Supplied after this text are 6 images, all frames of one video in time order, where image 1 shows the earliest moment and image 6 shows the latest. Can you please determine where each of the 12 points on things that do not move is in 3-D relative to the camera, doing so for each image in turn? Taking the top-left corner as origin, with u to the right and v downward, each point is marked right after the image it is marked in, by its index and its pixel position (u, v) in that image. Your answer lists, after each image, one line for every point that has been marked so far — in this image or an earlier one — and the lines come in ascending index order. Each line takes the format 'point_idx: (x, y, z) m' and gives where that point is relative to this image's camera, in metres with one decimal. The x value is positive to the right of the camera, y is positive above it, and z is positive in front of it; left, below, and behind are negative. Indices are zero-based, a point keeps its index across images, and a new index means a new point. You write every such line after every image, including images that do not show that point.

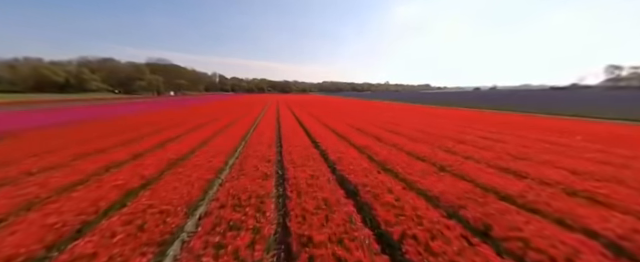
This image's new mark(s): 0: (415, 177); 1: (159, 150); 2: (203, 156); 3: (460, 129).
0: (+2.8, -1.3, +5.7) m
1: (-7.4, -0.8, +9.0) m
2: (-4.4, -1.0, +7.5) m
3: (+13.4, +0.2, +19.0) m
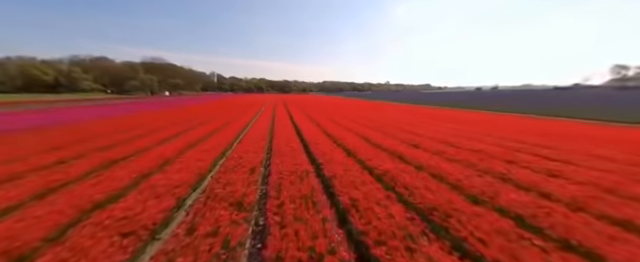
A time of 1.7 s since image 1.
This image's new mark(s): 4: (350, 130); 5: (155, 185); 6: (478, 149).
0: (+2.9, -1.9, +3.2) m
1: (-7.3, -1.4, +6.5) m
2: (-4.3, -1.6, +5.0) m
3: (+13.5, -0.4, +16.5) m
4: (+2.6, +0.3, +18.7) m
5: (-4.5, -1.5, +5.4) m
6: (+7.2, -0.8, +8.9) m
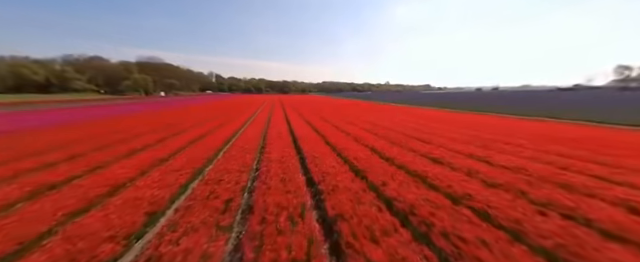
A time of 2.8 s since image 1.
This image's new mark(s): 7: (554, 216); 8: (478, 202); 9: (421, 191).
0: (+2.9, -2.3, +1.5) m
1: (-7.3, -1.9, +4.9) m
2: (-4.3, -2.0, +3.3) m
3: (+13.5, -0.8, +14.9) m
4: (+2.6, -0.1, +17.1) m
5: (-4.5, -1.9, +3.8) m
6: (+7.2, -1.2, +7.3) m
7: (+5.1, -1.8, +4.3) m
8: (+3.7, -1.7, +4.7) m
9: (+2.6, -1.6, +5.2) m
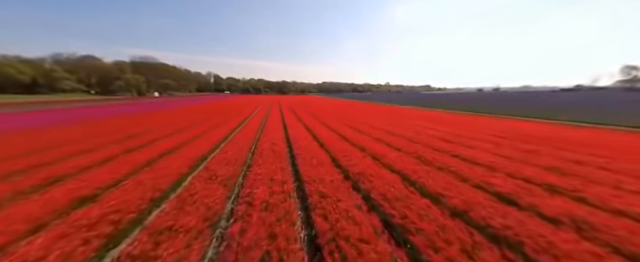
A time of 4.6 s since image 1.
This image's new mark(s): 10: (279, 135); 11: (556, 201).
0: (+3.1, -2.9, -1.0) m
1: (-7.0, -2.4, +2.3) m
2: (-4.1, -2.5, +0.8) m
3: (+13.7, -1.4, +12.4) m
4: (+2.8, -0.7, +14.6) m
5: (-4.3, -2.5, +1.2) m
6: (+7.4, -1.8, +4.8) m
7: (+5.3, -2.4, +1.8) m
8: (+4.0, -2.3, +2.2) m
9: (+2.8, -2.1, +2.6) m
10: (-3.8, -0.2, +18.4) m
11: (+5.9, -1.7, +5.1) m
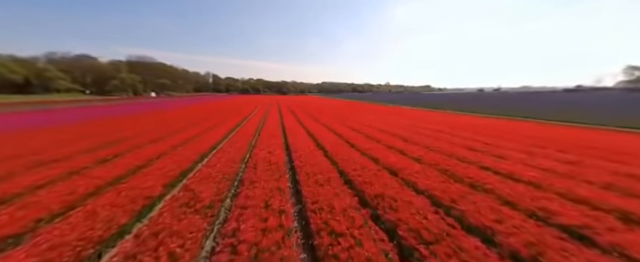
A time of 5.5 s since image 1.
0: (+3.3, -3.2, -2.3) m
1: (-6.8, -2.7, +1.0) m
2: (-3.9, -2.8, -0.5) m
3: (+13.9, -1.7, +11.2) m
4: (+2.9, -1.0, +13.3) m
5: (-4.1, -2.7, -0.1) m
6: (+7.6, -2.1, +3.6) m
7: (+5.5, -2.7, +0.5) m
8: (+4.2, -2.5, +0.9) m
9: (+3.0, -2.4, +1.4) m
10: (-3.6, -0.5, +17.2) m
11: (+6.1, -2.0, +3.9) m
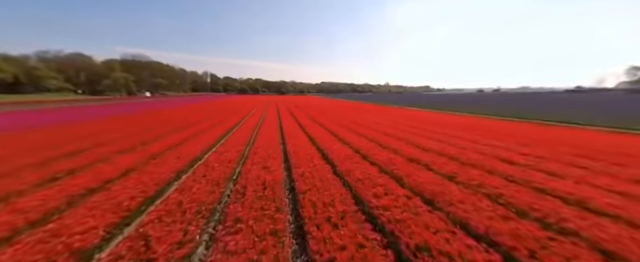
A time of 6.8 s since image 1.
0: (+3.6, -3.5, -3.8) m
1: (-6.6, -3.0, -0.6) m
2: (-3.6, -3.1, -2.1) m
3: (+14.1, -2.0, +9.7) m
4: (+3.2, -1.3, +11.8) m
5: (-3.8, -3.1, -1.6) m
6: (+7.9, -2.4, +2.0) m
7: (+5.8, -3.0, -1.0) m
8: (+4.4, -2.8, -0.6) m
9: (+3.3, -2.7, -0.2) m
10: (-3.4, -0.8, +15.6) m
11: (+6.4, -2.3, +2.4) m
